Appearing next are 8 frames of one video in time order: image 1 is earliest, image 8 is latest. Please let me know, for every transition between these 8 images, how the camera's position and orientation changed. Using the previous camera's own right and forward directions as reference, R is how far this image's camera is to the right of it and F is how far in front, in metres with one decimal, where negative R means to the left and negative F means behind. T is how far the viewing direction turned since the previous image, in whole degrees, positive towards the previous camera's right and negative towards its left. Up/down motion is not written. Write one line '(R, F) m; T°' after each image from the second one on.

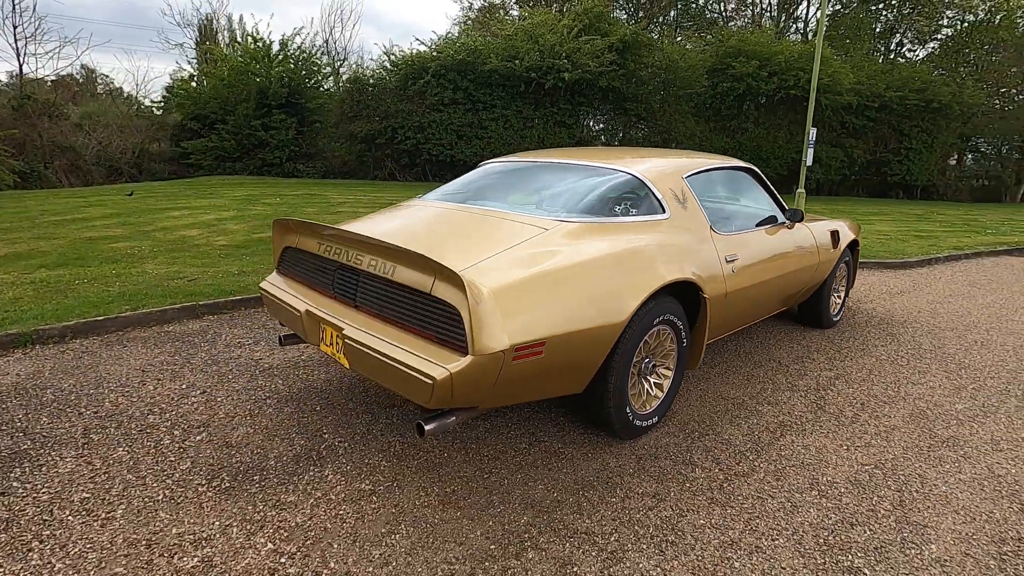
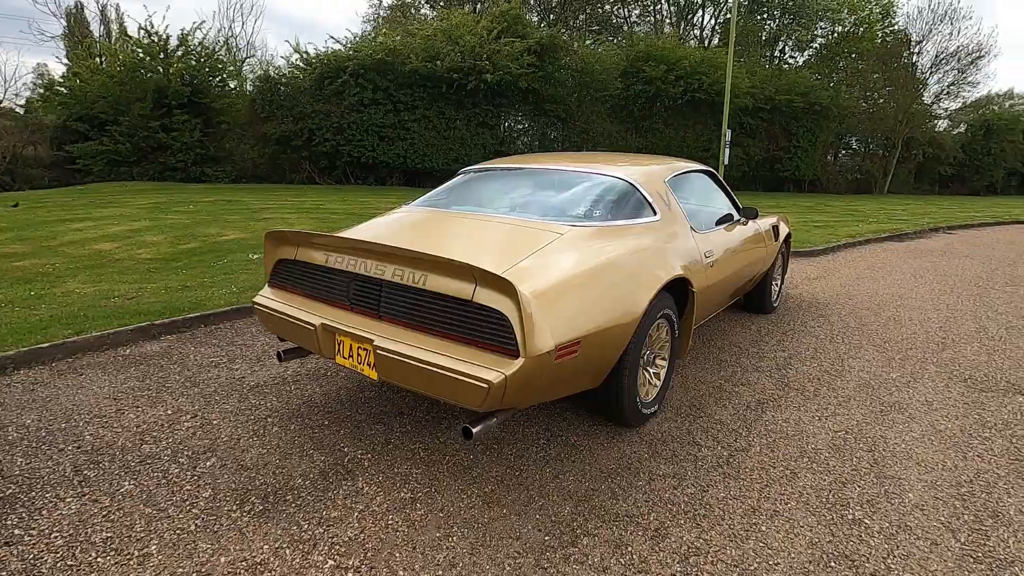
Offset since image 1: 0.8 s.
(-0.5, -0.1) m; +9°
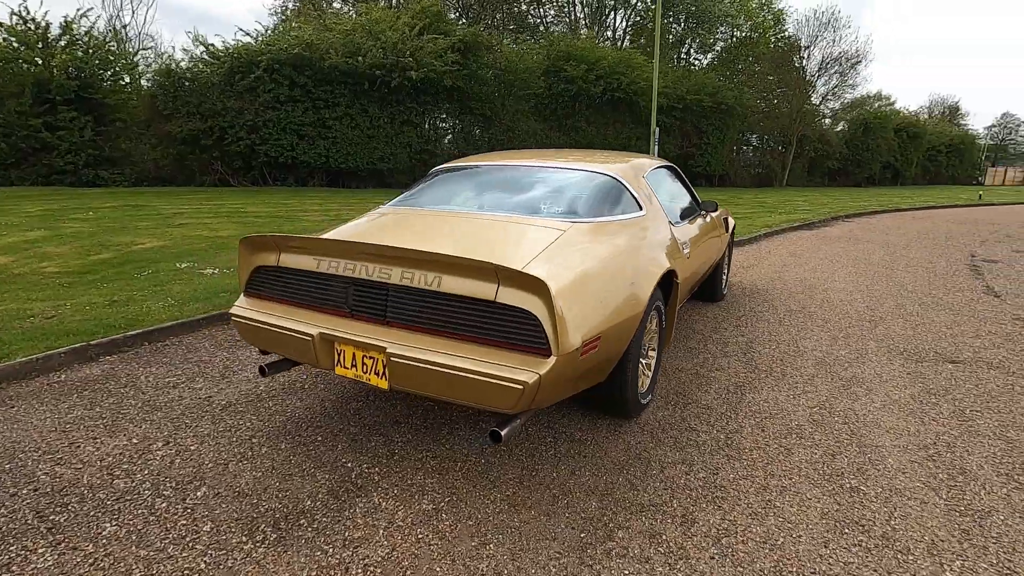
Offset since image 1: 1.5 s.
(-0.4, +0.1) m; +8°
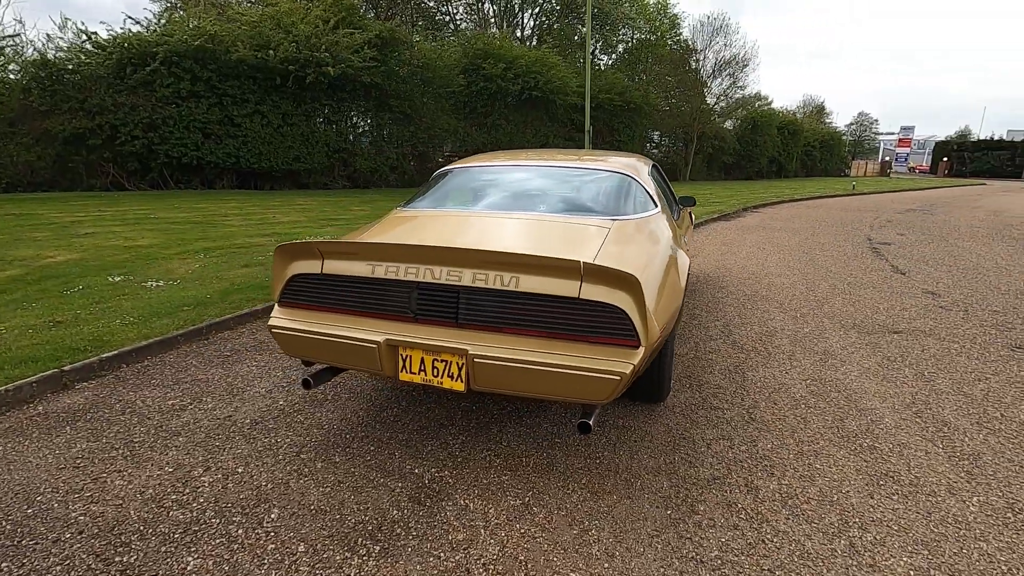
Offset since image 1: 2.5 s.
(-0.7, 0.0) m; +9°
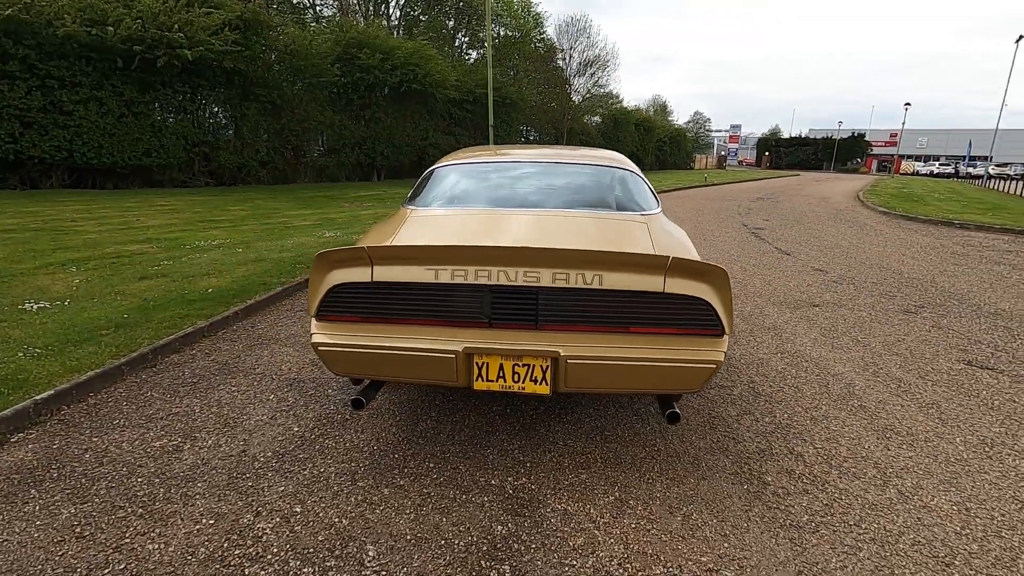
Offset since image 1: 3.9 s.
(-0.9, +0.2) m; +13°
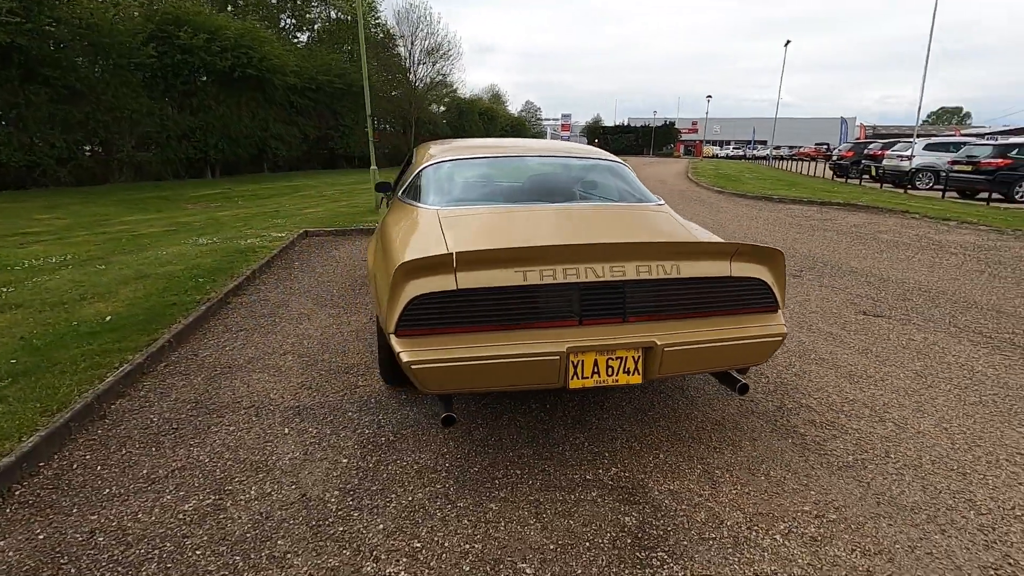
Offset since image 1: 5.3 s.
(-1.0, +0.2) m; +16°
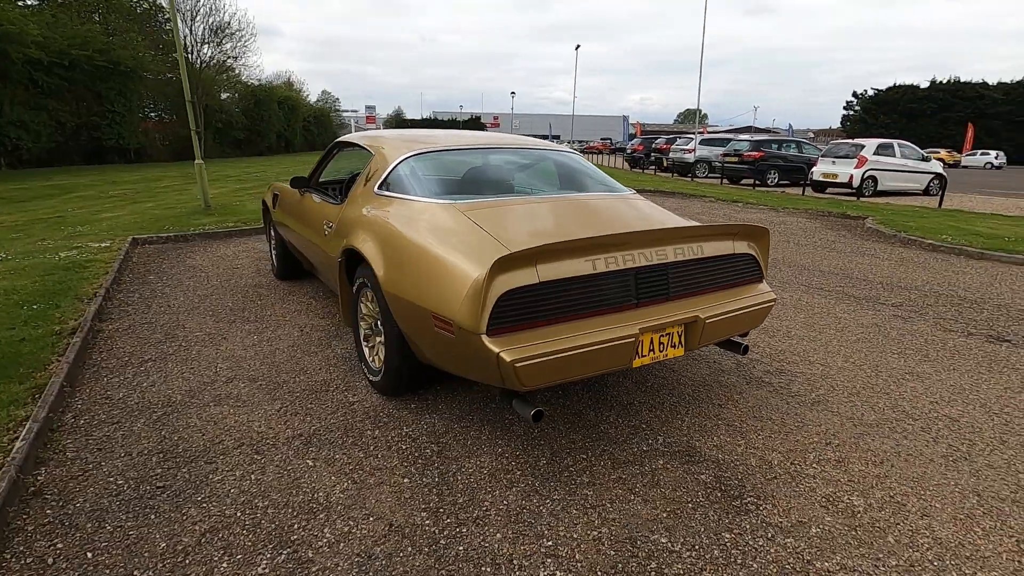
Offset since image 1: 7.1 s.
(-1.1, +0.2) m; +20°
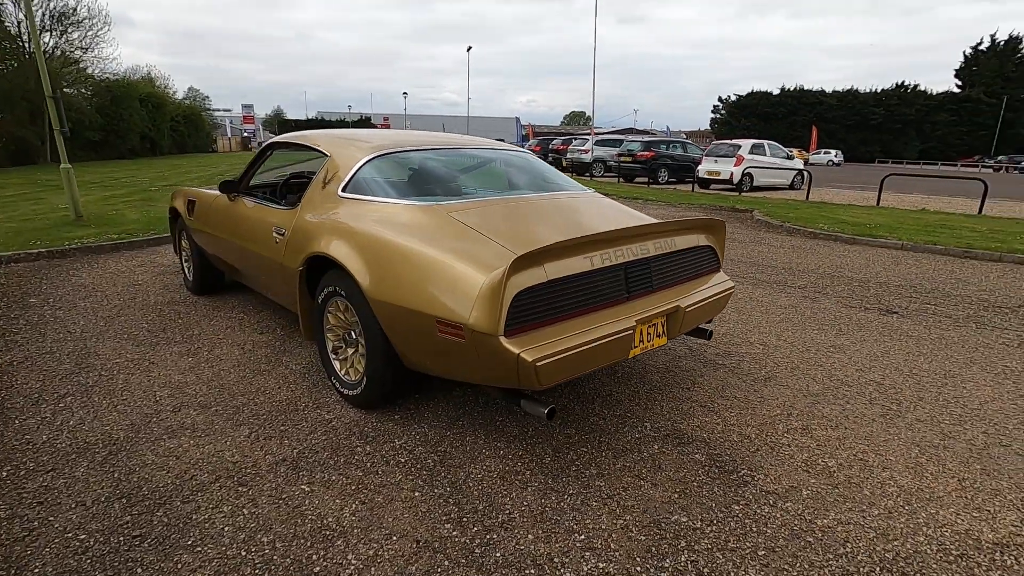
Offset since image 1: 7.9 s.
(-0.4, 0.0) m; +11°
